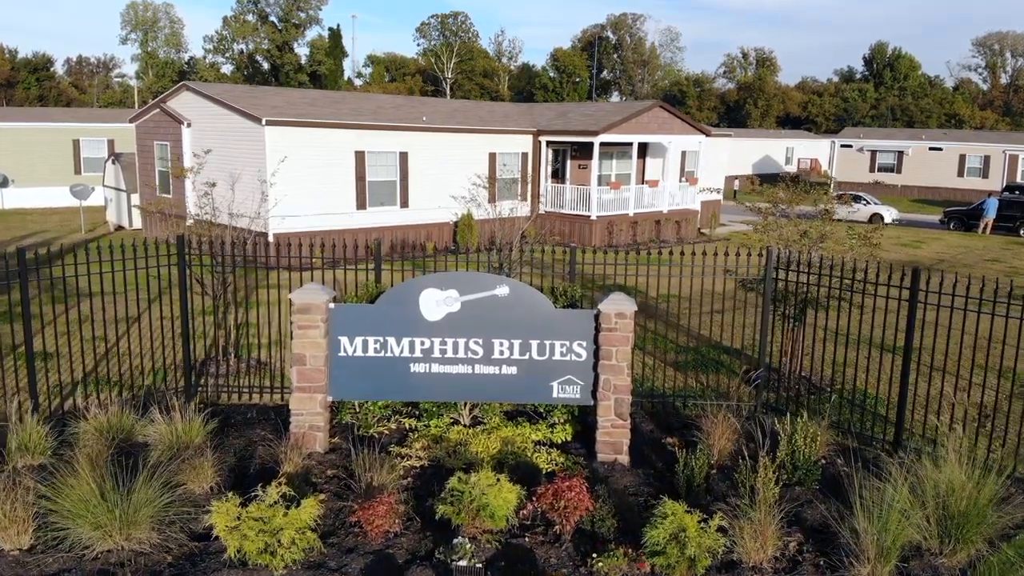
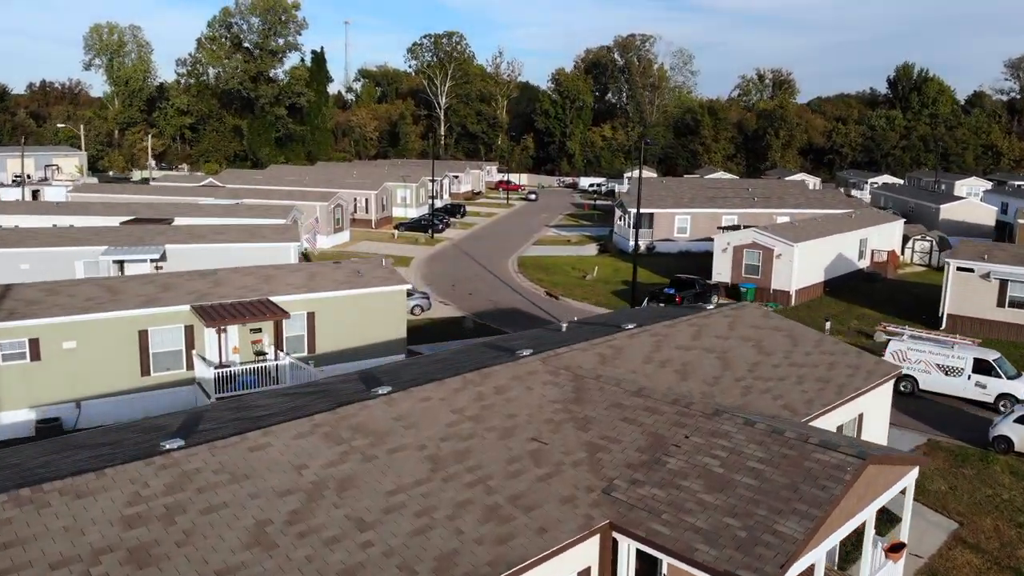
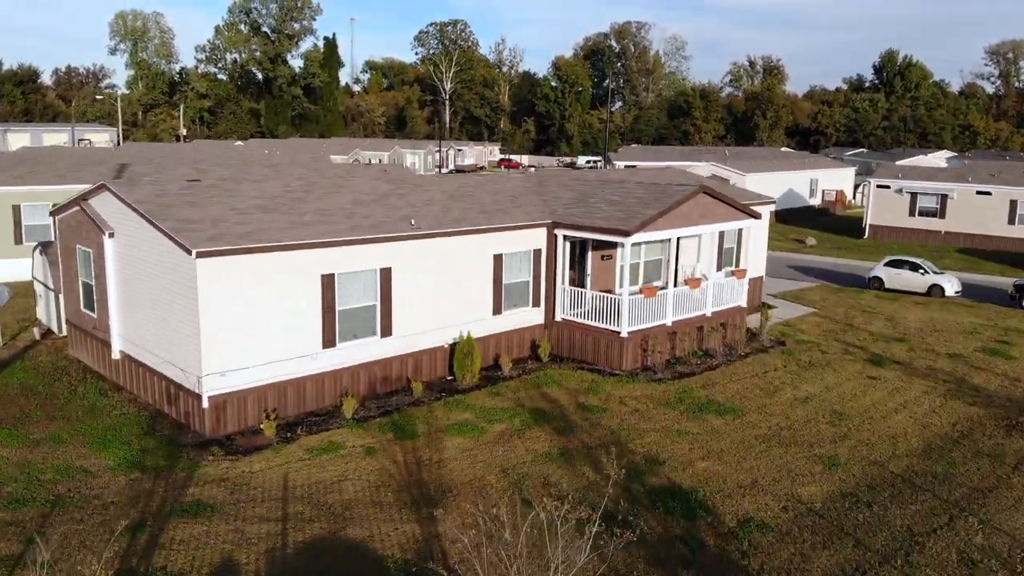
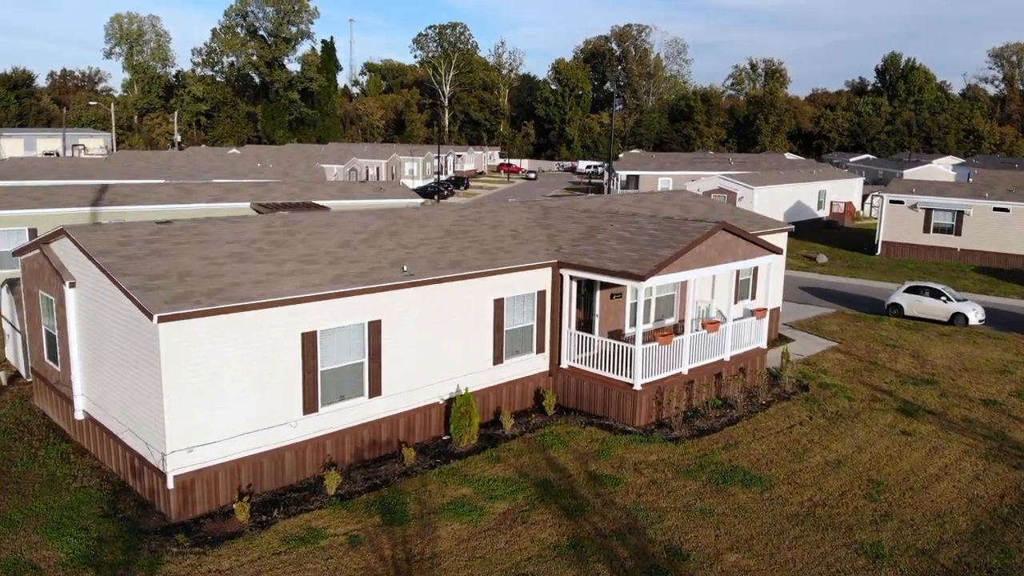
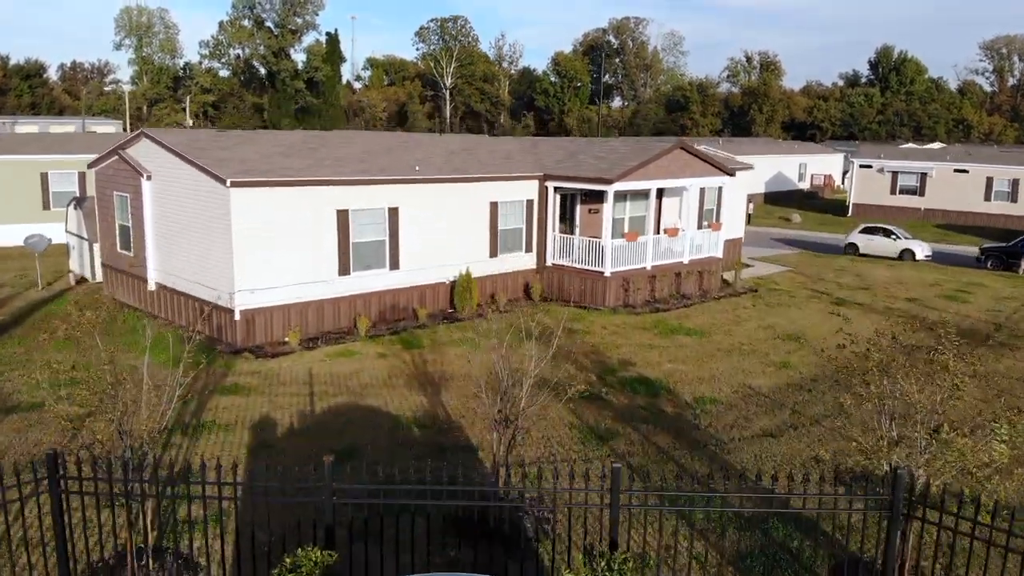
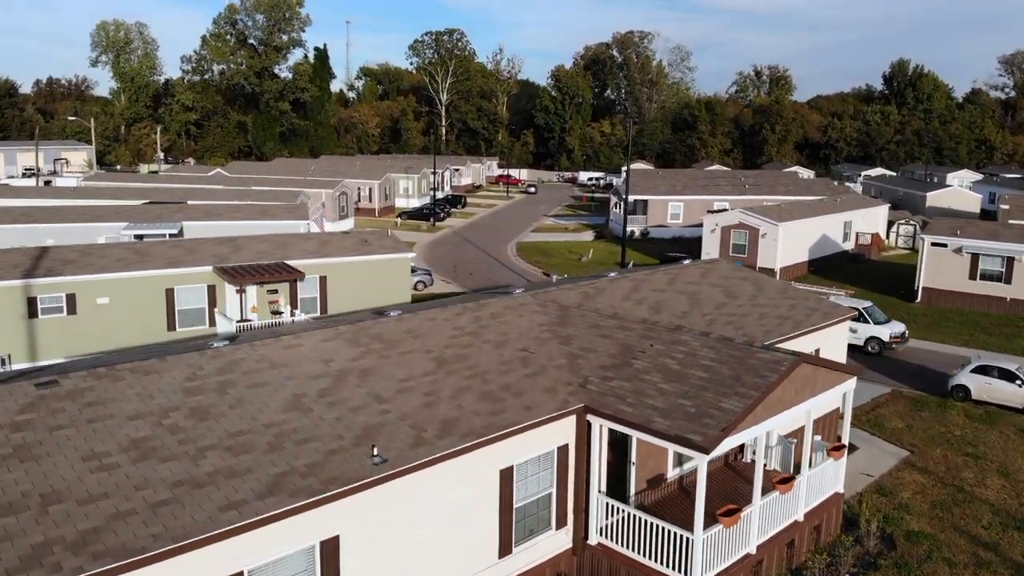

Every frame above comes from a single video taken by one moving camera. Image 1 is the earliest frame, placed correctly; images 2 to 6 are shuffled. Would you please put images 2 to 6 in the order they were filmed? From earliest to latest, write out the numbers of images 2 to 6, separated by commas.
5, 3, 4, 6, 2
